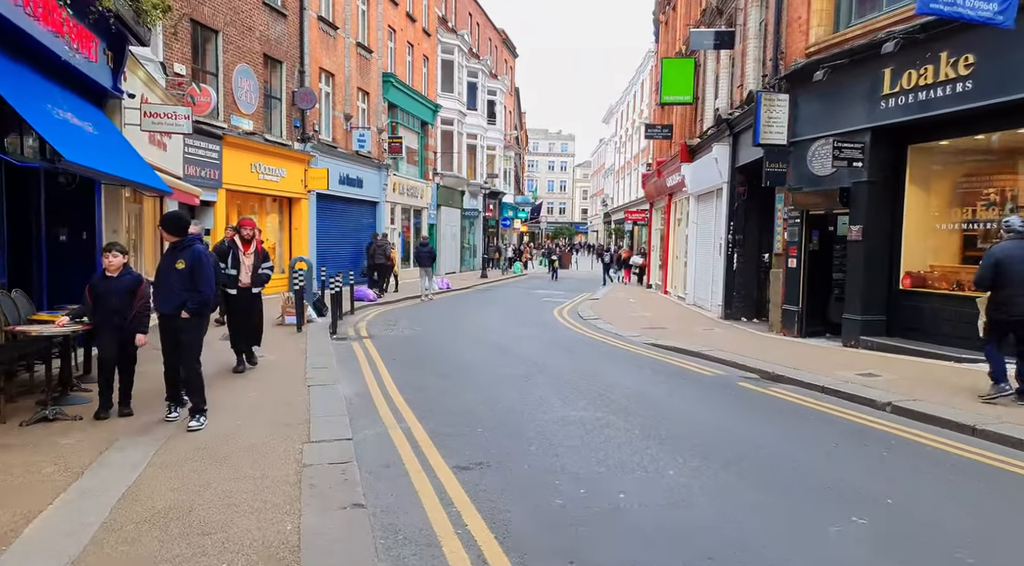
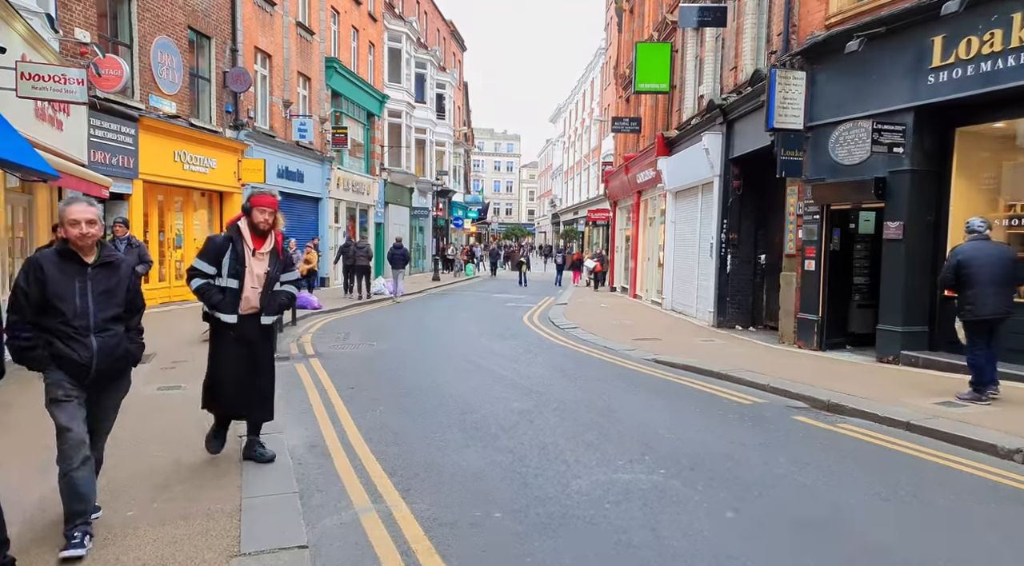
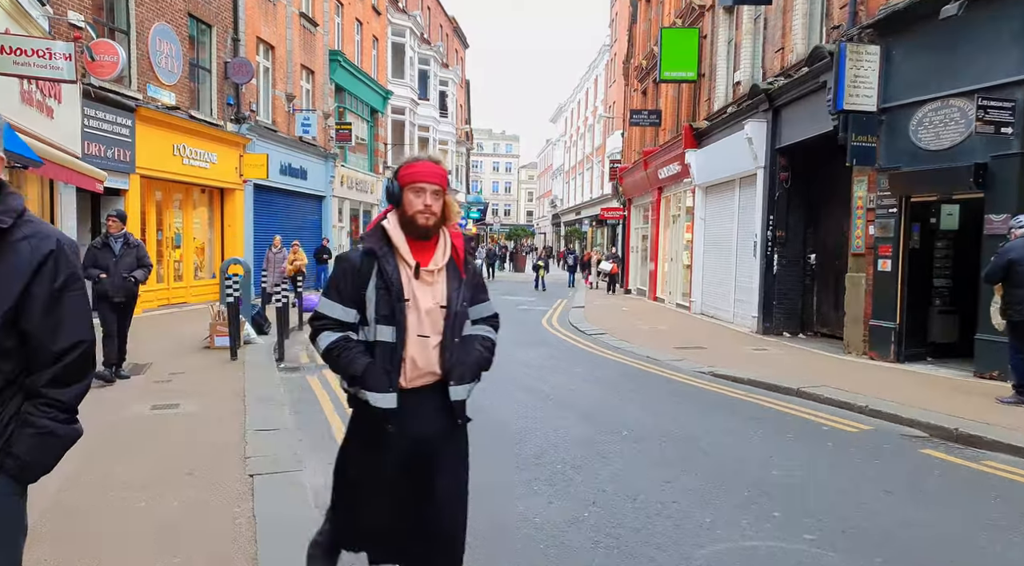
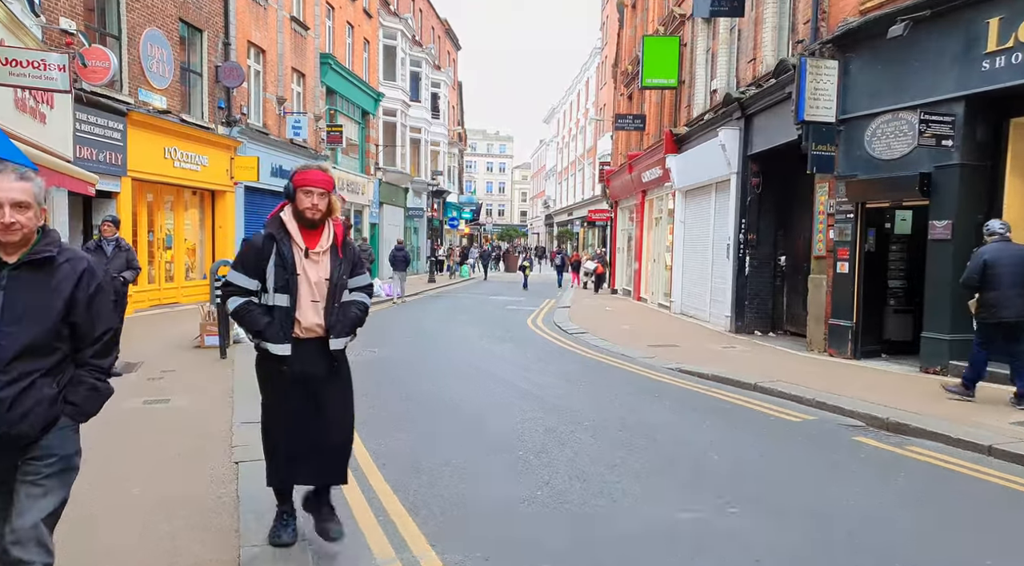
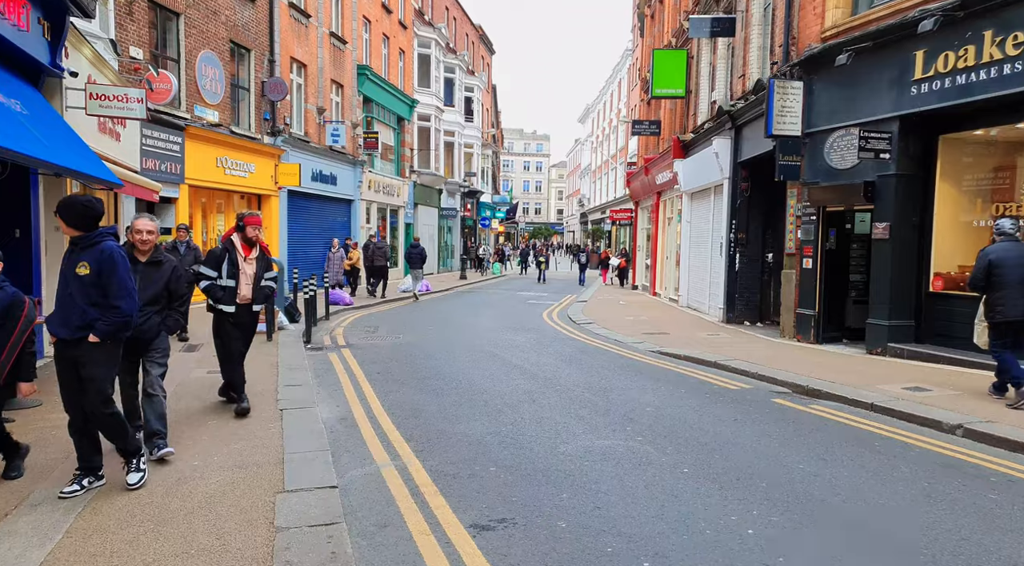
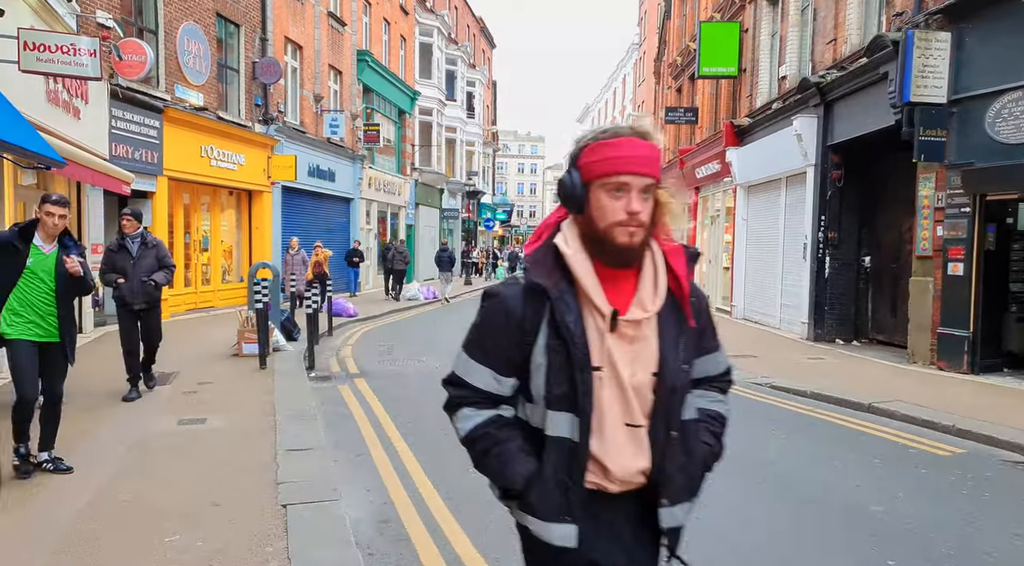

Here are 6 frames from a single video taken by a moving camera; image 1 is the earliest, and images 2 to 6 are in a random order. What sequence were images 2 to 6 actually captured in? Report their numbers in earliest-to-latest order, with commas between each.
5, 2, 4, 3, 6
